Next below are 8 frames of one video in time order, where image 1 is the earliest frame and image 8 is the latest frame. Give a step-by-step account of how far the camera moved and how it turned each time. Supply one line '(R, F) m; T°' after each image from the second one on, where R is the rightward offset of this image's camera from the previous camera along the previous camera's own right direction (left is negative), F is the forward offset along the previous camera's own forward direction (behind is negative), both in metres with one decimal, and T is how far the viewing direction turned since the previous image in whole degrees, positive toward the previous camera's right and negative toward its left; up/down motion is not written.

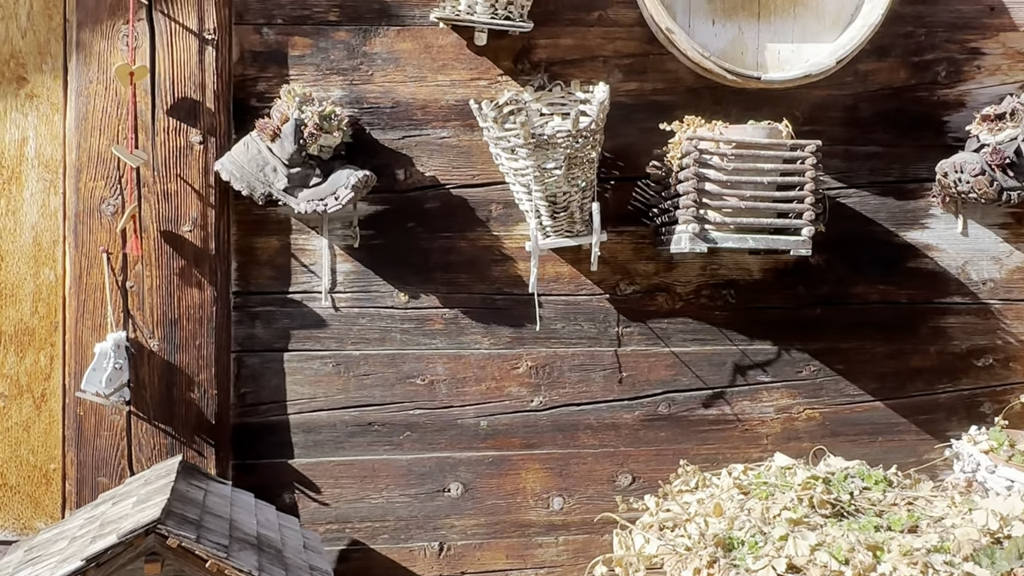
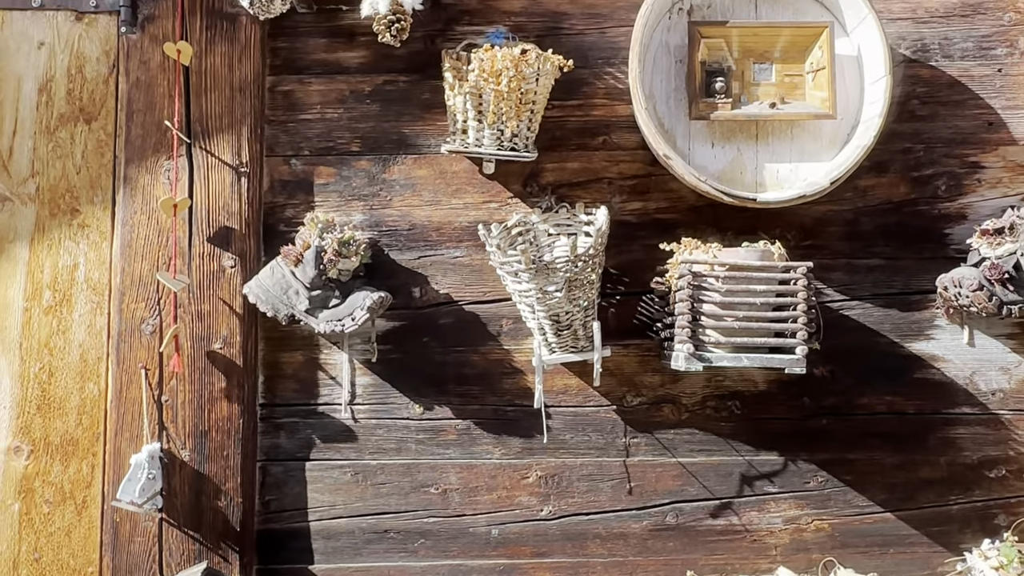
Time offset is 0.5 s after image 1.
(+0.1, -0.1) m; -4°
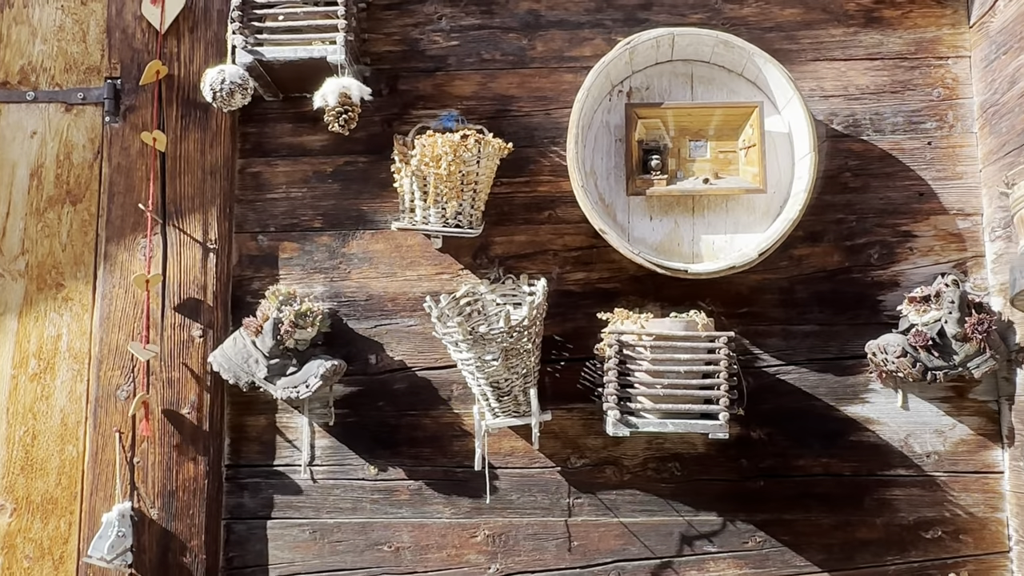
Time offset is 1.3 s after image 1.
(+0.2, -0.1) m; -3°
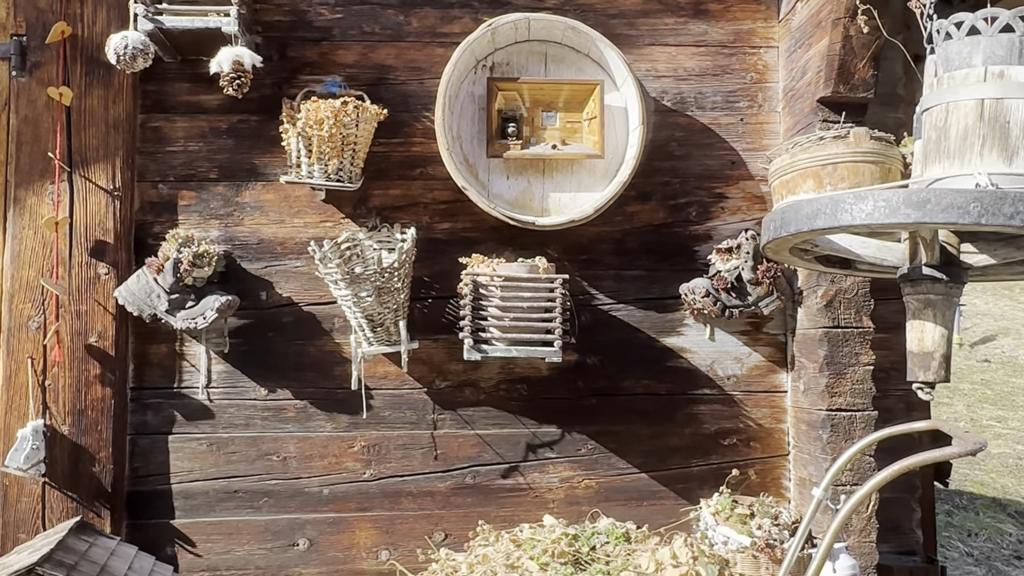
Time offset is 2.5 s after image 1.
(+0.1, -0.3) m; +6°
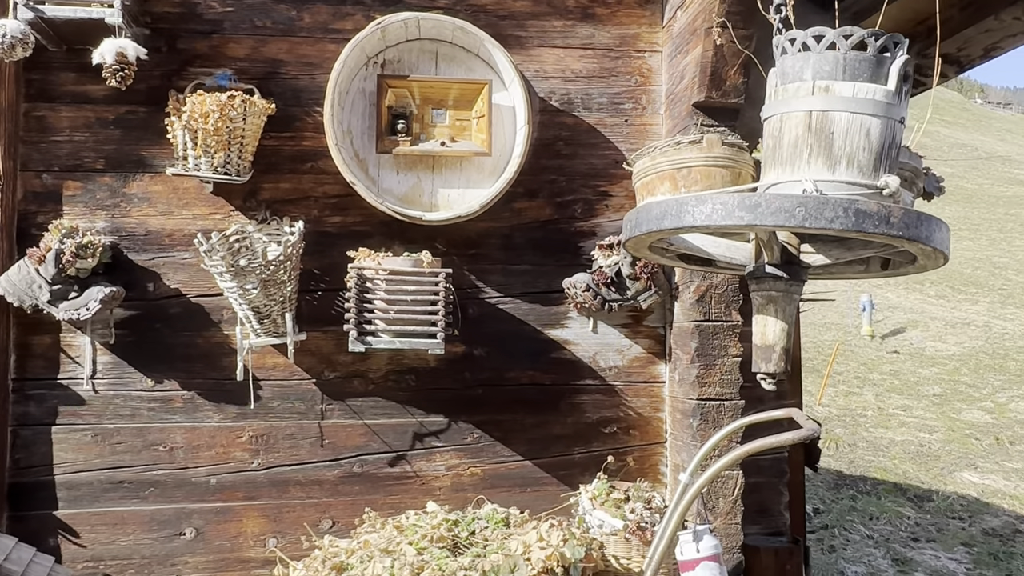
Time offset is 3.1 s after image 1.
(+0.1, -0.1) m; +4°
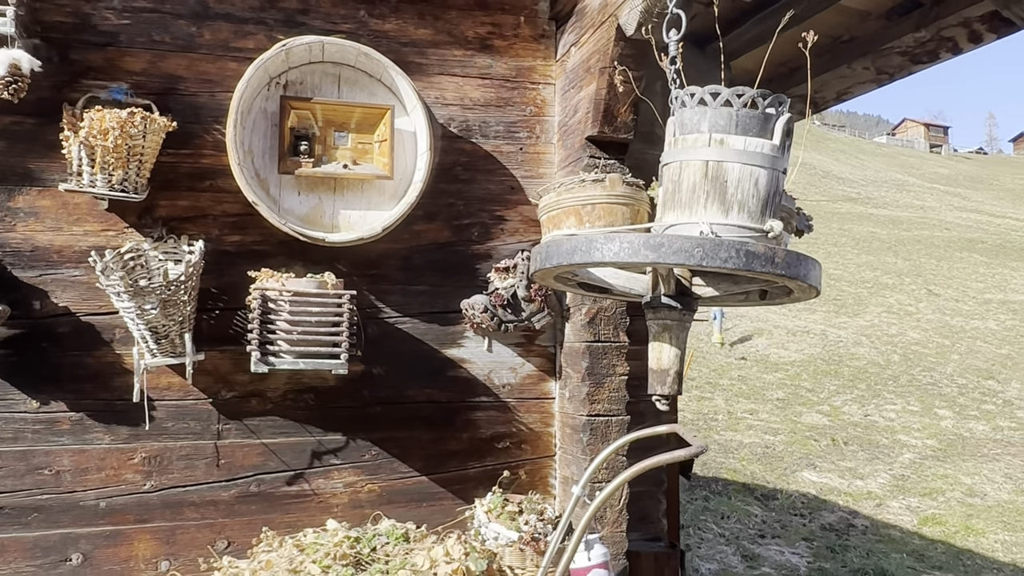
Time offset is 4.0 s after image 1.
(-0.1, -0.1) m; +9°
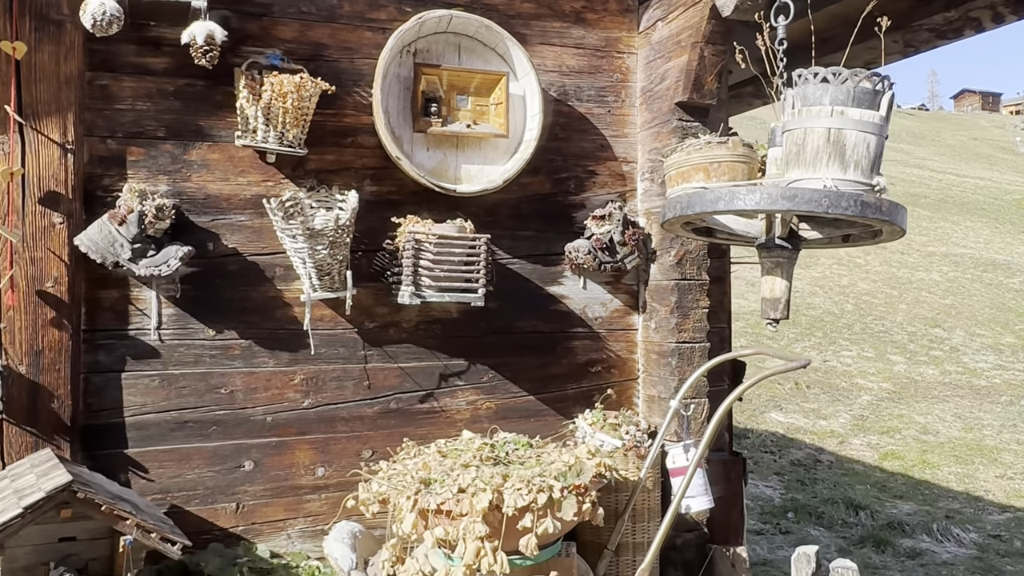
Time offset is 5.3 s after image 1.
(-0.5, -0.4) m; +3°
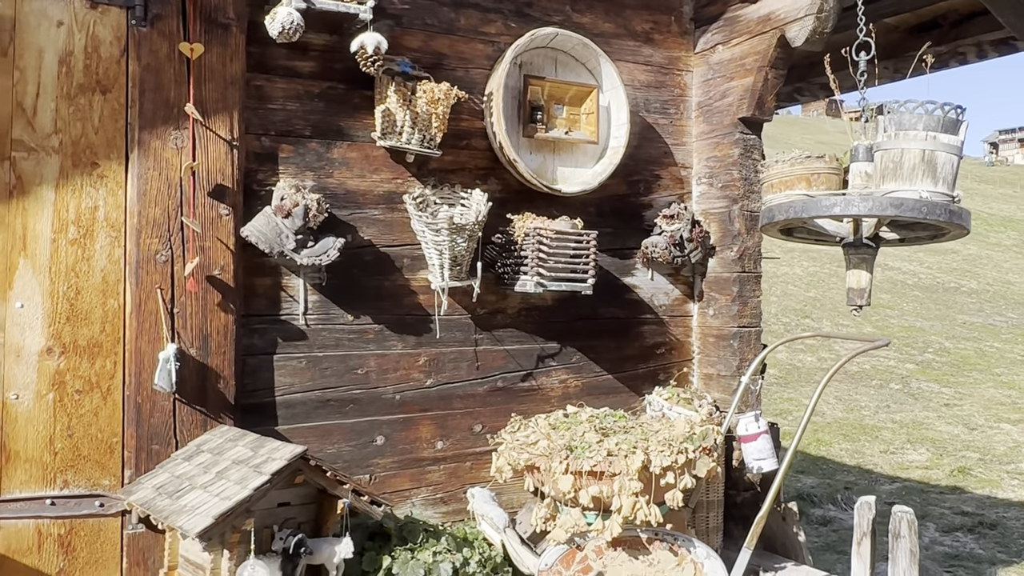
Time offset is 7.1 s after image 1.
(-0.8, -0.2) m; +9°
